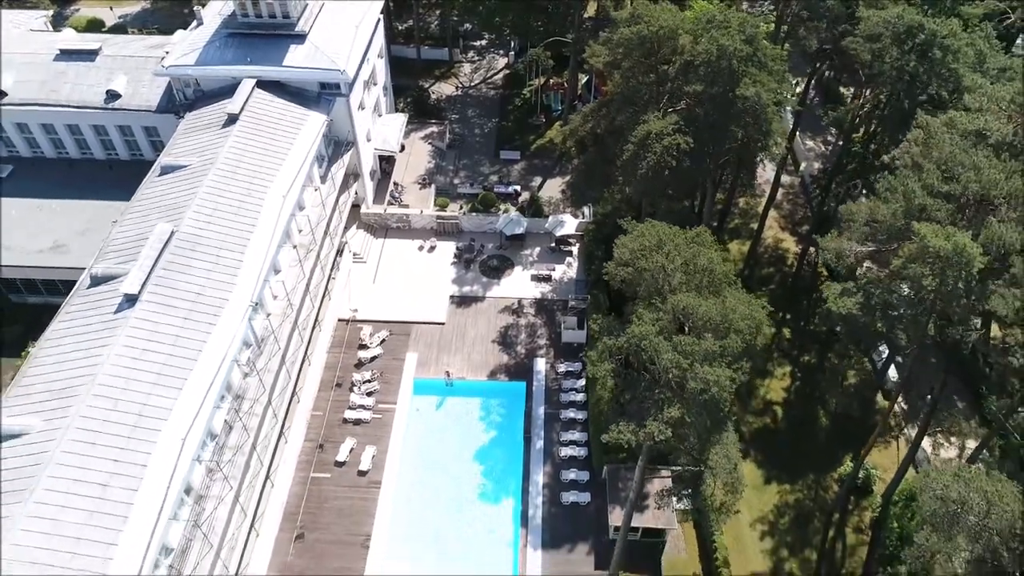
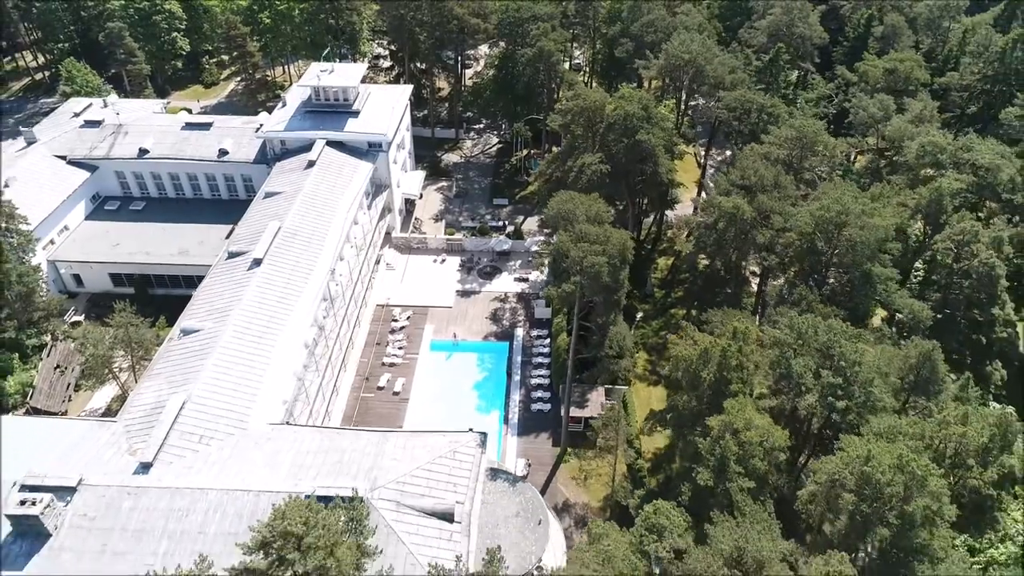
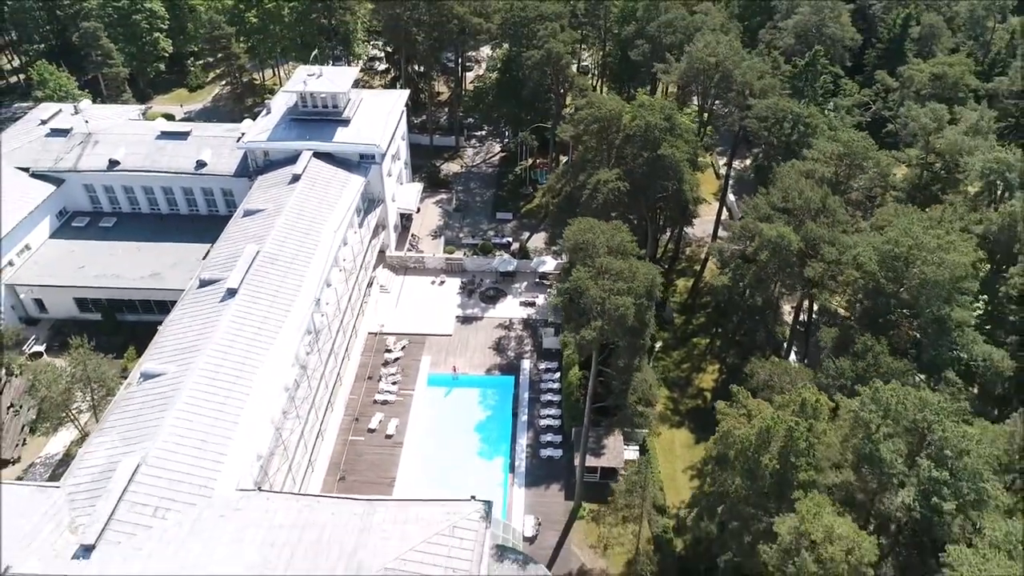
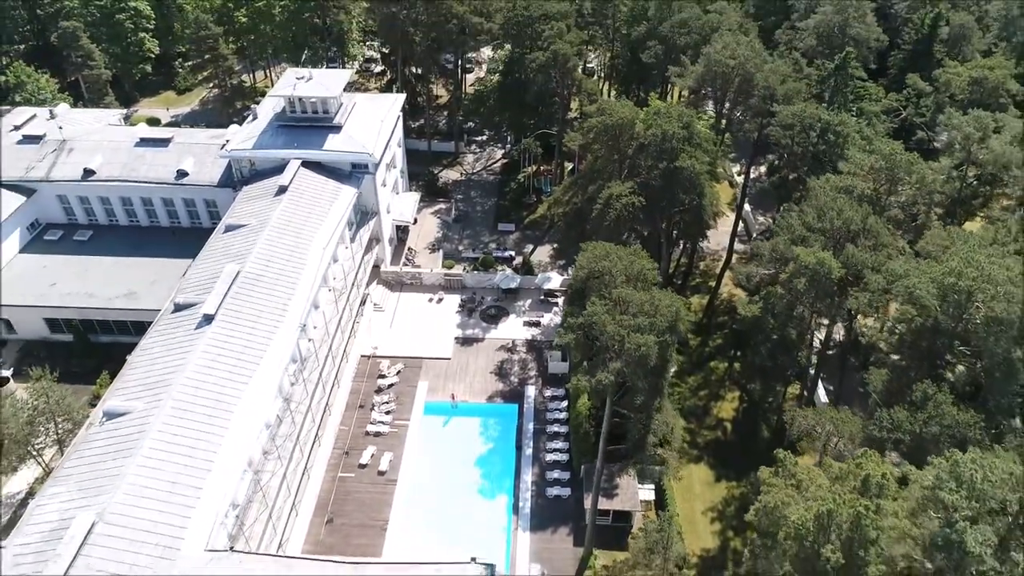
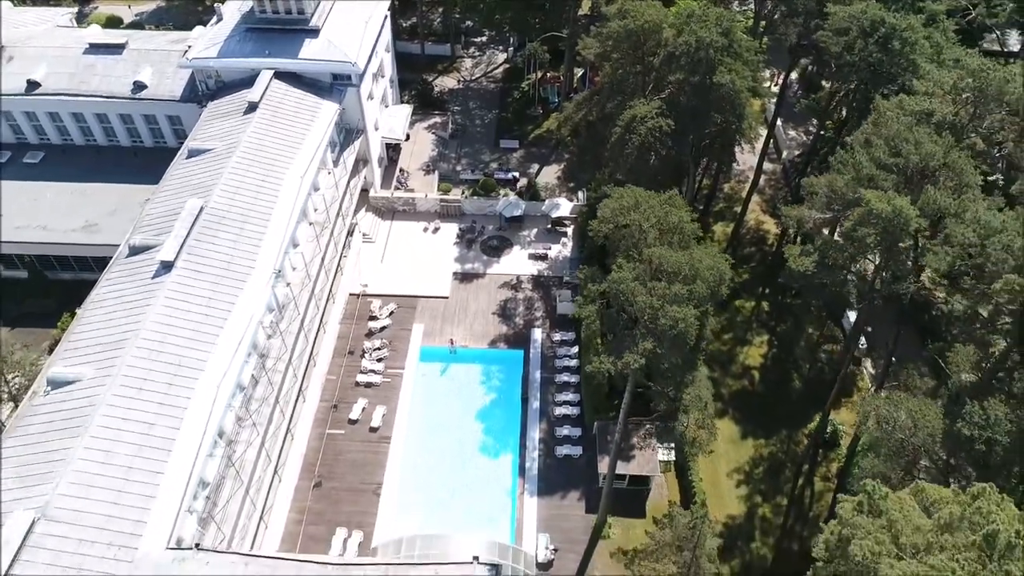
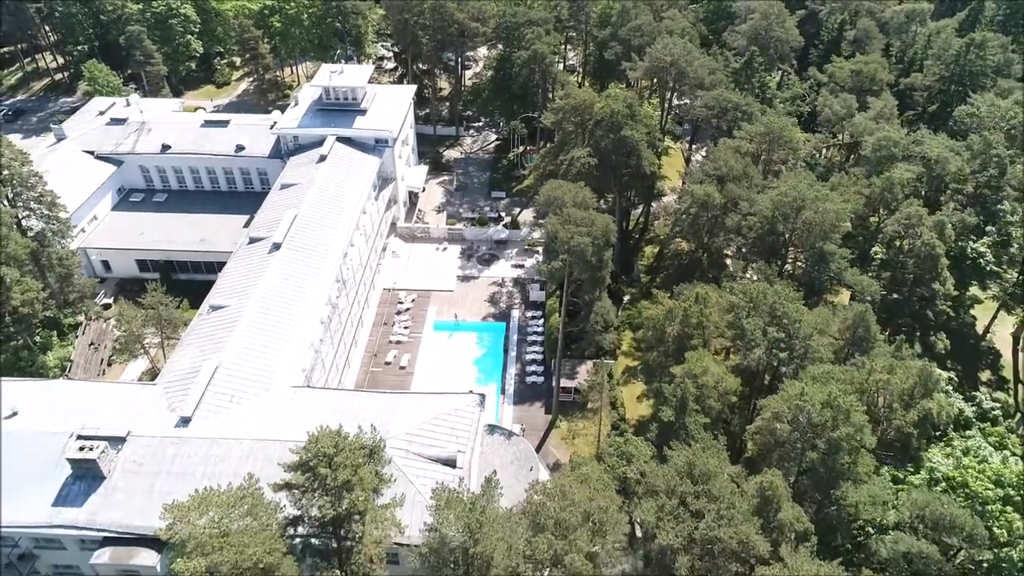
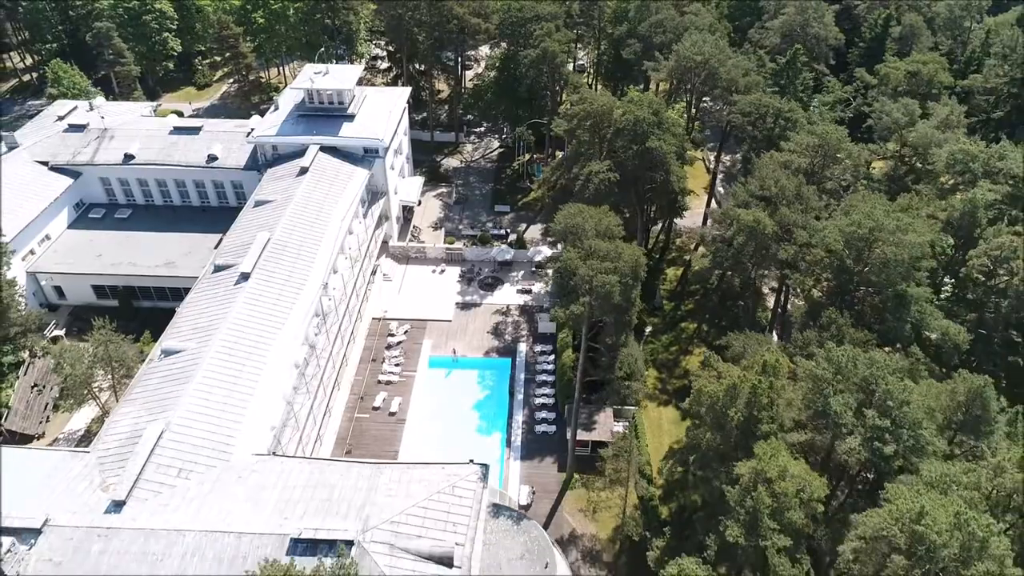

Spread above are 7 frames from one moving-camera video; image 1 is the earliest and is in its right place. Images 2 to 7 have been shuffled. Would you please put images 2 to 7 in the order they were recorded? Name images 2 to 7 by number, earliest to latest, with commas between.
5, 4, 3, 7, 2, 6
